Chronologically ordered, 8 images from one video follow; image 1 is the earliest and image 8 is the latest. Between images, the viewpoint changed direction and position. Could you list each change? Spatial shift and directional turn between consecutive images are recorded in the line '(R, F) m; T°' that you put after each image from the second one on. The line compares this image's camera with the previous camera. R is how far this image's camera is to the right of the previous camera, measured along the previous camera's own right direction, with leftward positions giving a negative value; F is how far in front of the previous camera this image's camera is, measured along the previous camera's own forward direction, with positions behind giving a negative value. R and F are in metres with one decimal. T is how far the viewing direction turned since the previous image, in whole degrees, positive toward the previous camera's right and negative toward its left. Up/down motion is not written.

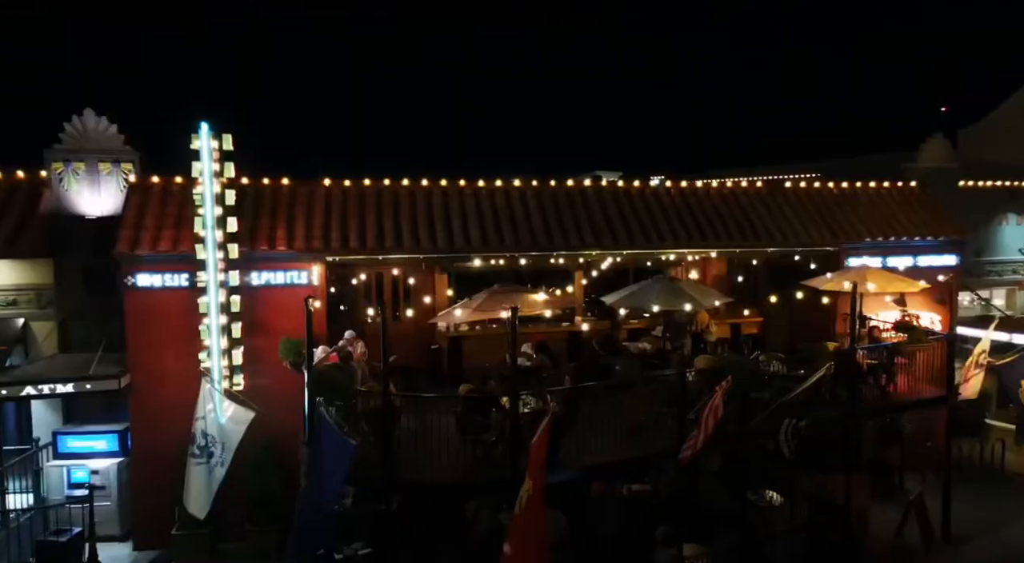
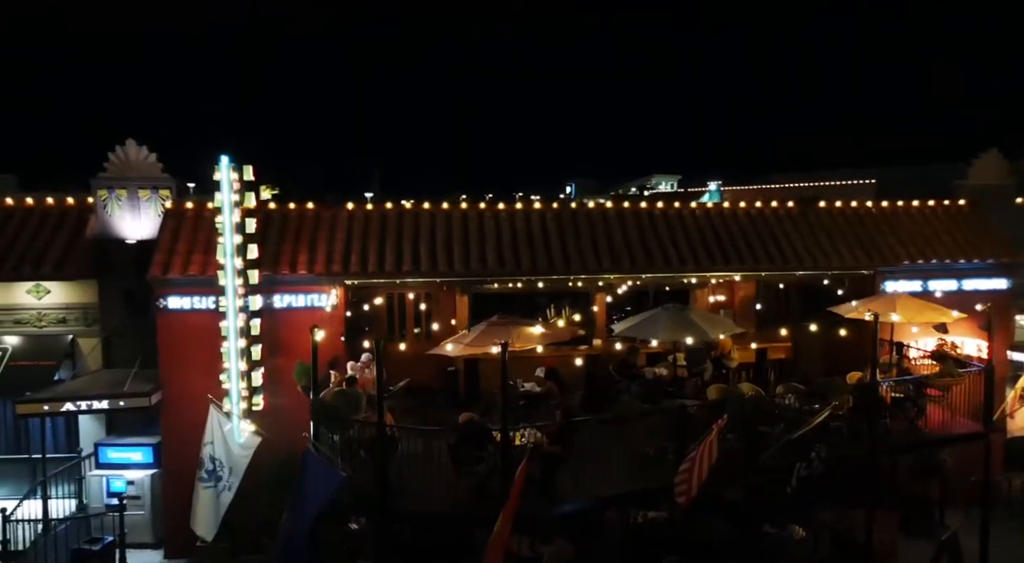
(+0.9, -0.1) m; -6°
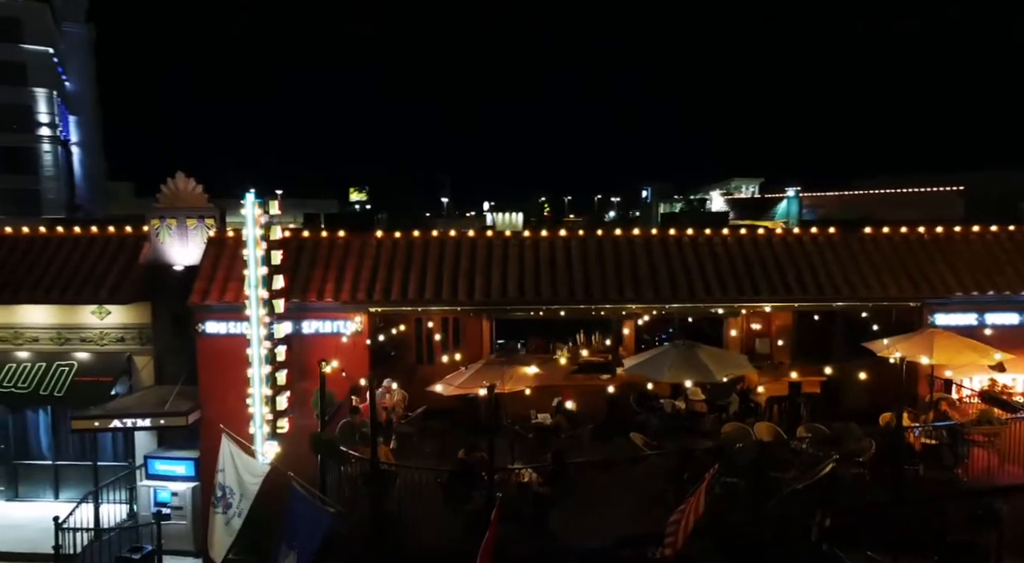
(+1.3, 0.0) m; -8°
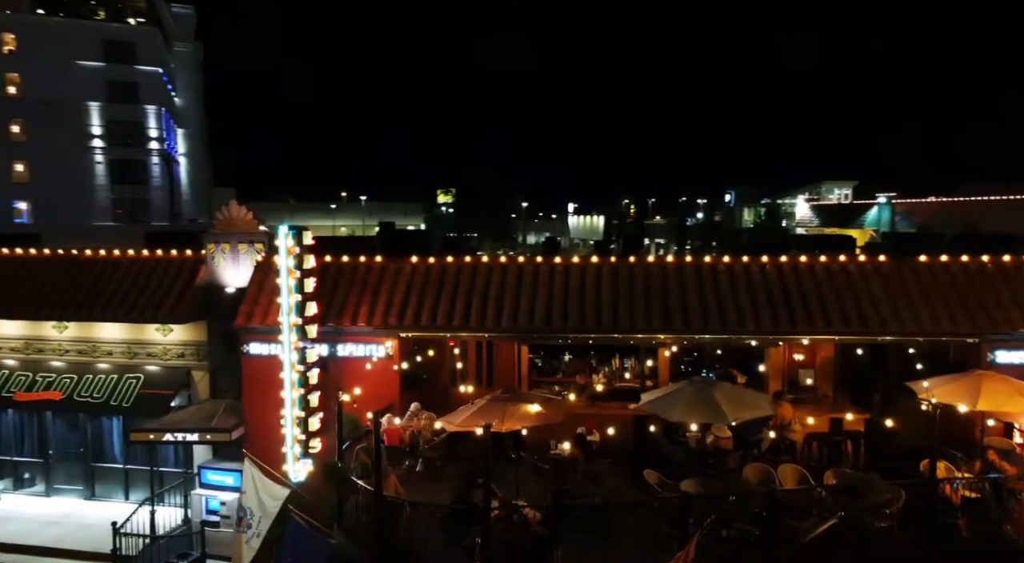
(+1.2, 0.0) m; -8°
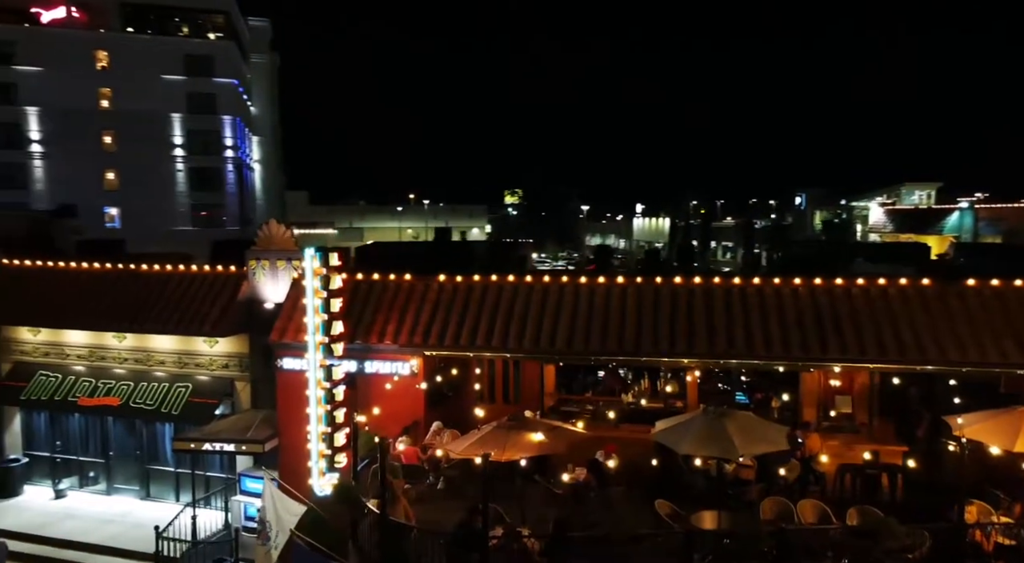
(+1.0, 0.0) m; -6°
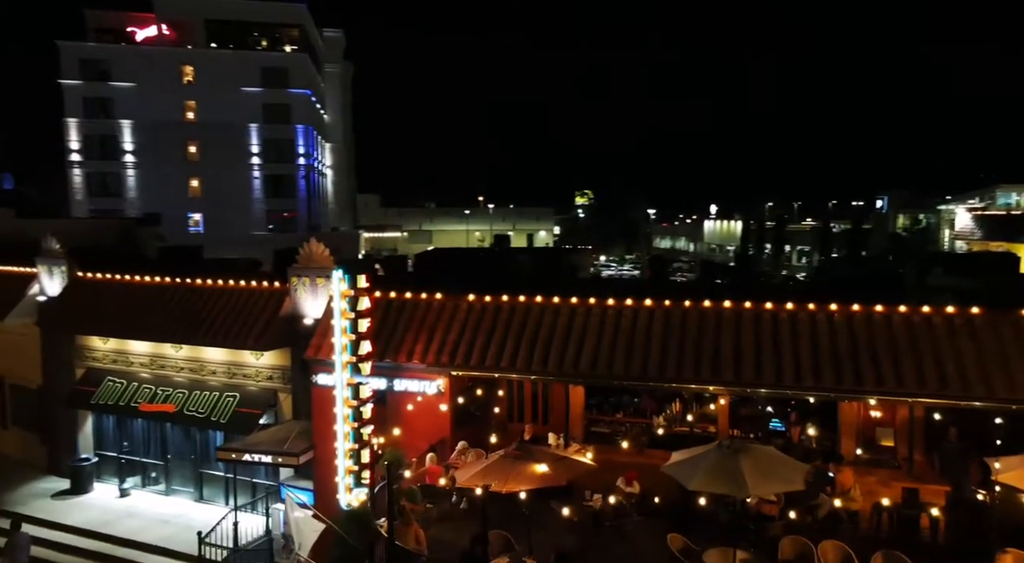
(+1.0, +0.1) m; -6°
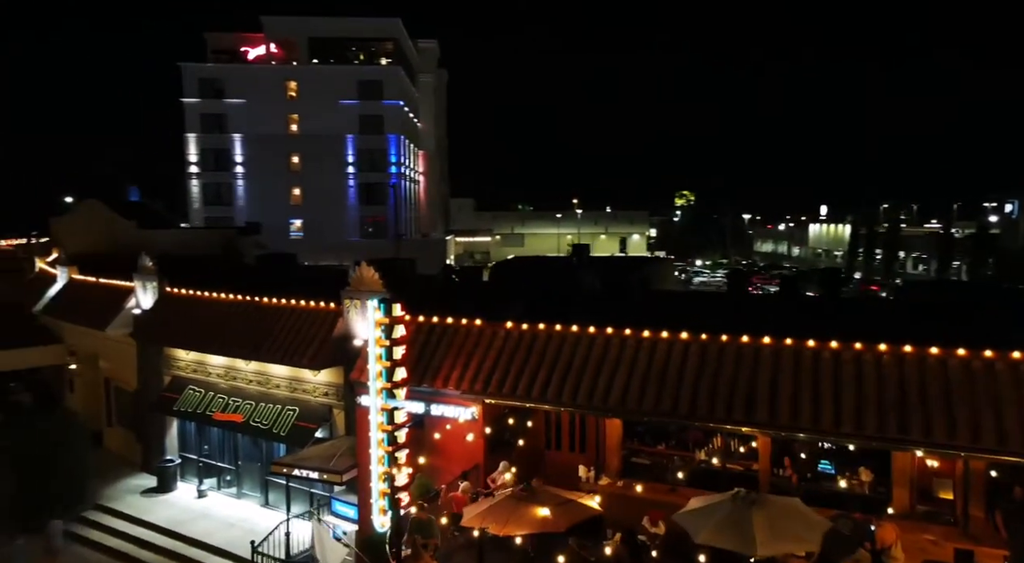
(+1.4, +0.2) m; -9°
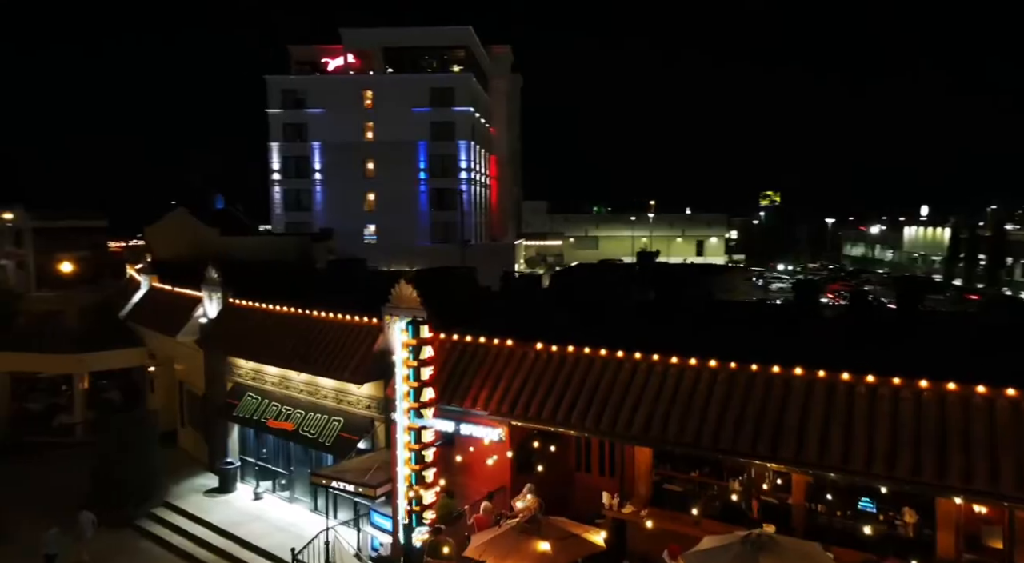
(+1.1, +0.2) m; -7°
